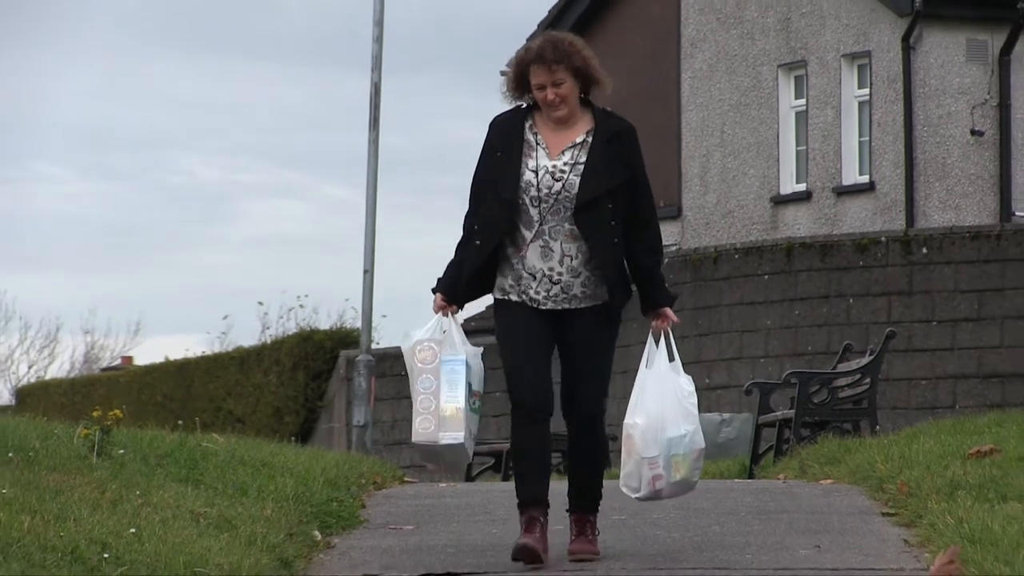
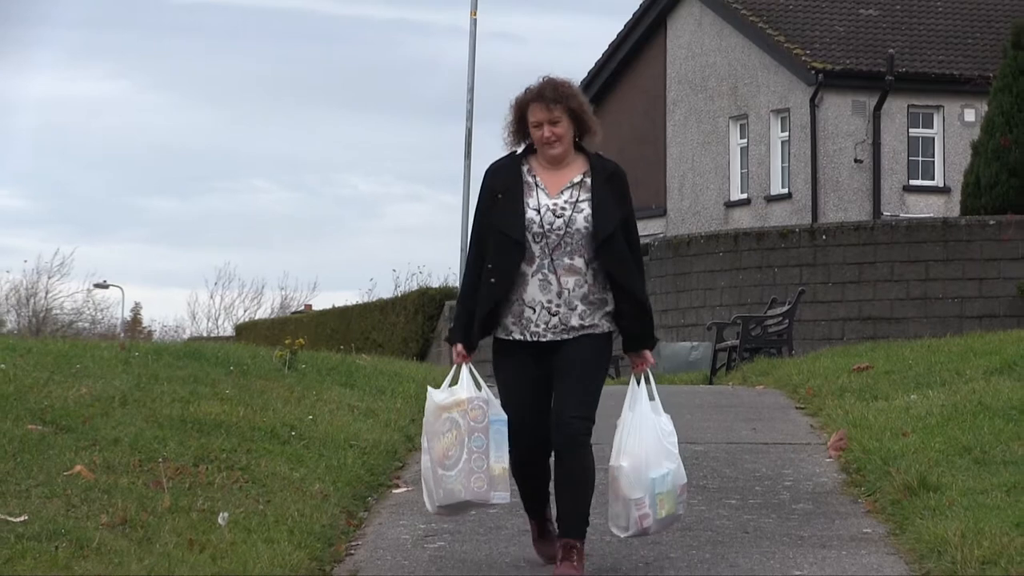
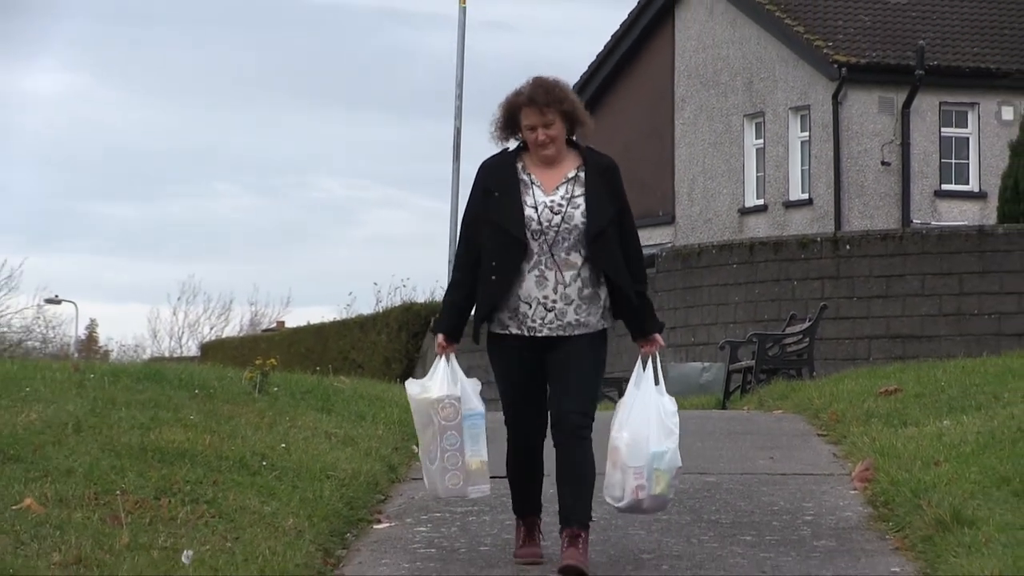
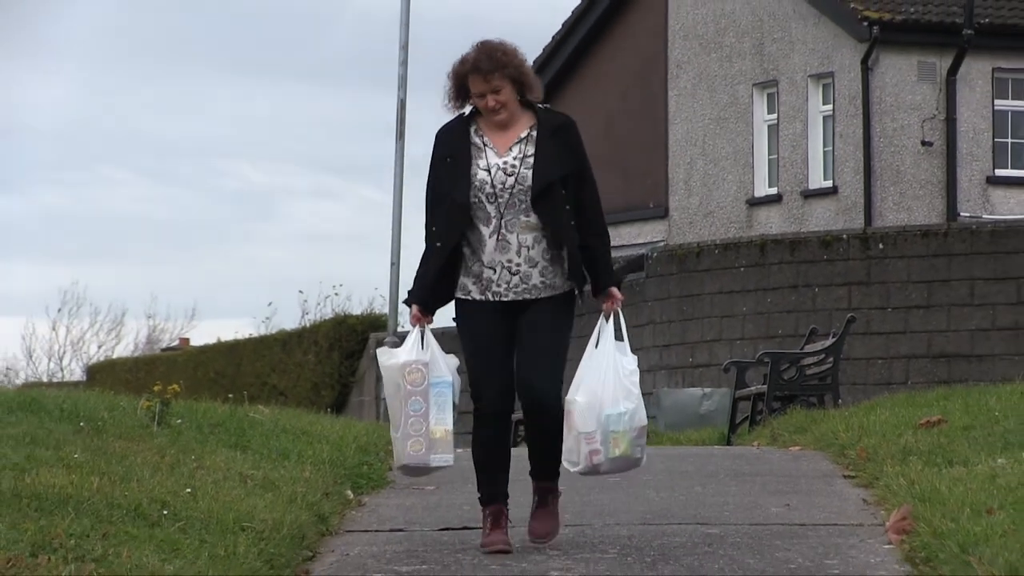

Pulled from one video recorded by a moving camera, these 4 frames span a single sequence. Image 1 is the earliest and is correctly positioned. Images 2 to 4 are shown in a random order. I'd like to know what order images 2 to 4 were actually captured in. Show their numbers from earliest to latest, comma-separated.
4, 3, 2
